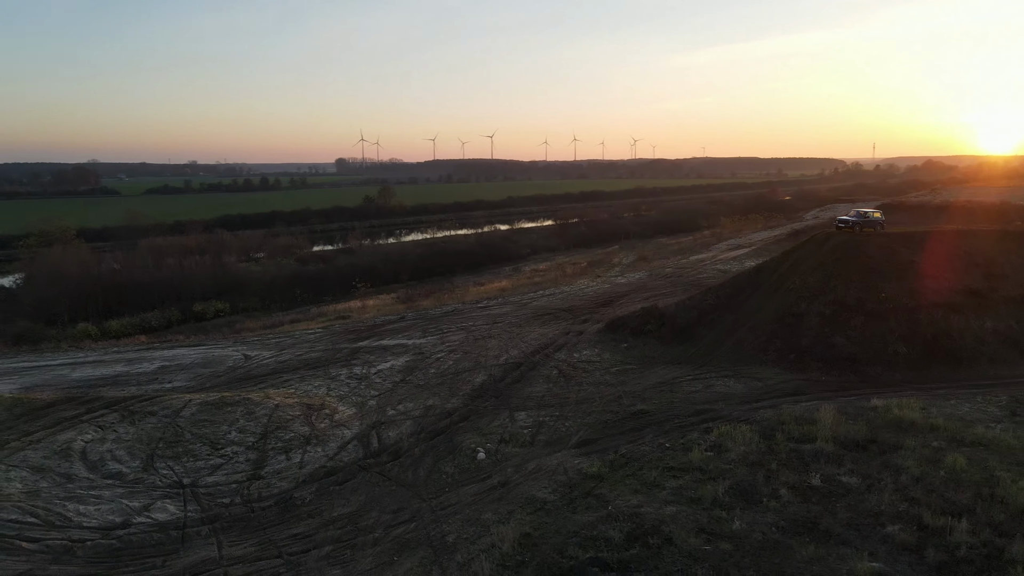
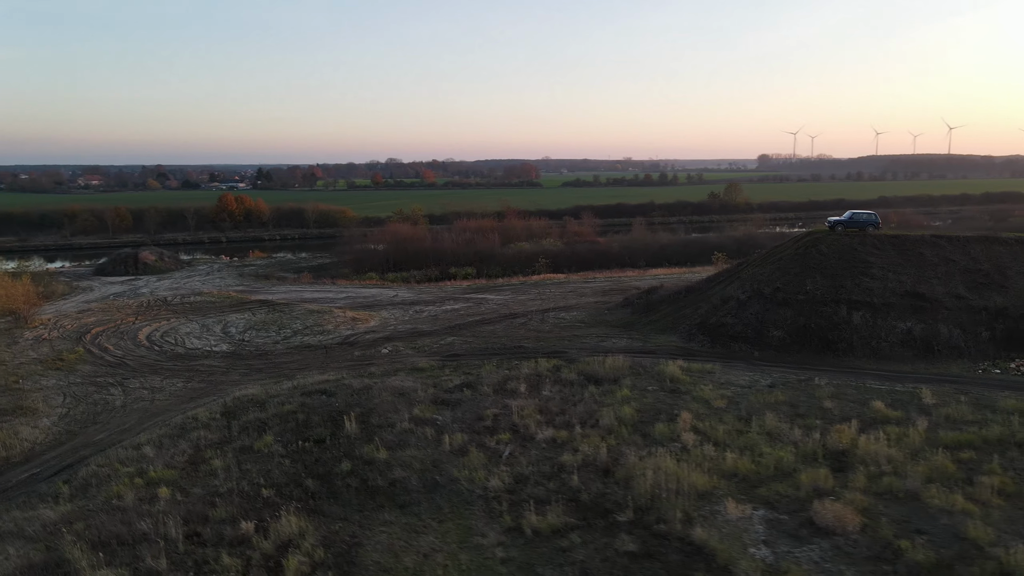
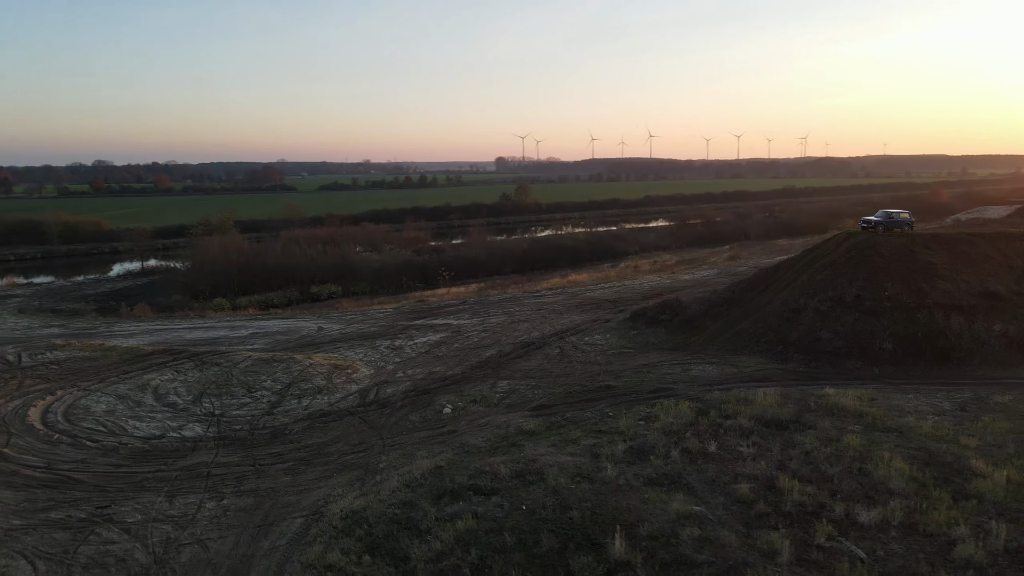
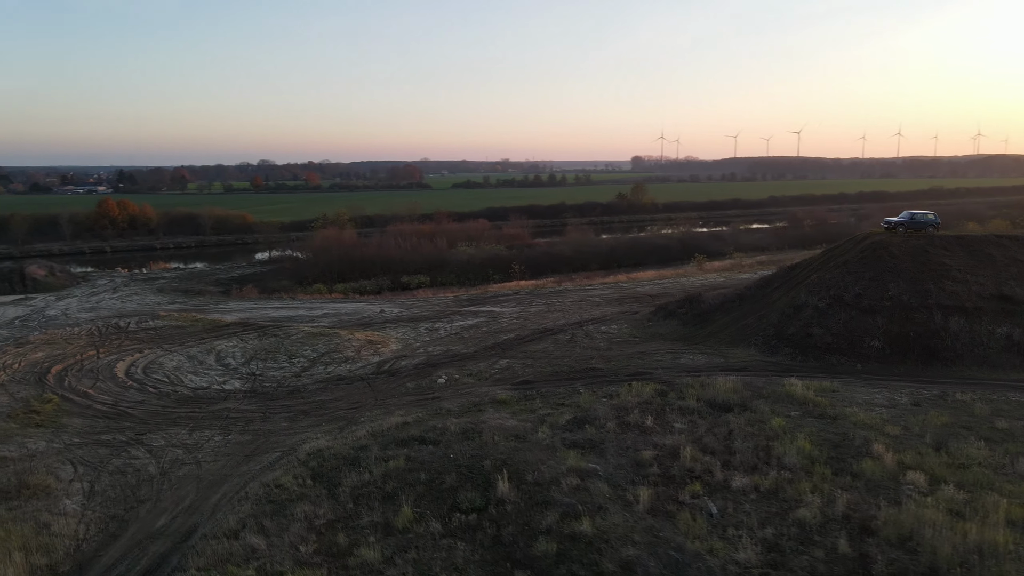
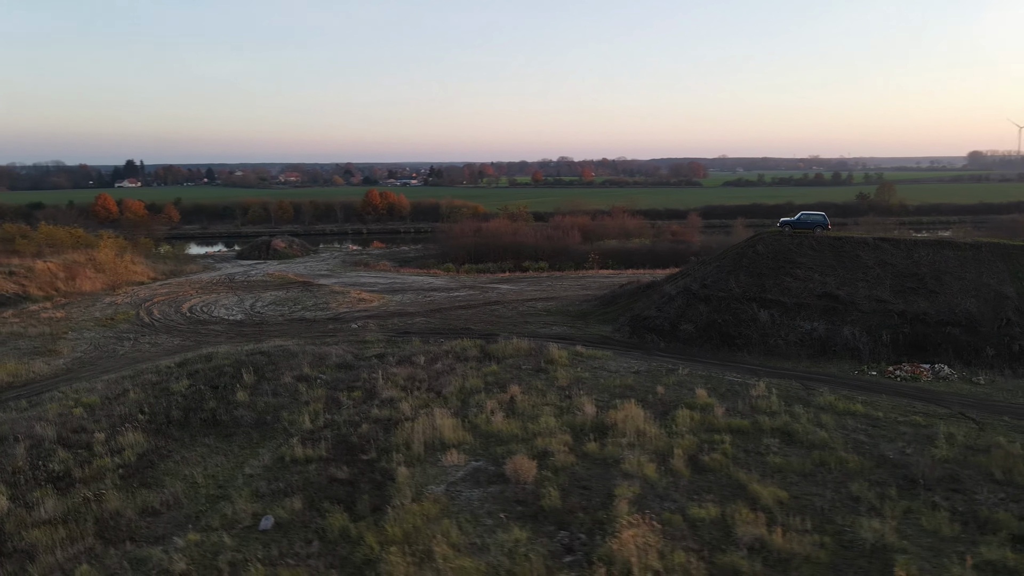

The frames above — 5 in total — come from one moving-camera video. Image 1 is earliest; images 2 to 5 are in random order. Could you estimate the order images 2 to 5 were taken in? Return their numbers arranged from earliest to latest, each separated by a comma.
3, 4, 2, 5
